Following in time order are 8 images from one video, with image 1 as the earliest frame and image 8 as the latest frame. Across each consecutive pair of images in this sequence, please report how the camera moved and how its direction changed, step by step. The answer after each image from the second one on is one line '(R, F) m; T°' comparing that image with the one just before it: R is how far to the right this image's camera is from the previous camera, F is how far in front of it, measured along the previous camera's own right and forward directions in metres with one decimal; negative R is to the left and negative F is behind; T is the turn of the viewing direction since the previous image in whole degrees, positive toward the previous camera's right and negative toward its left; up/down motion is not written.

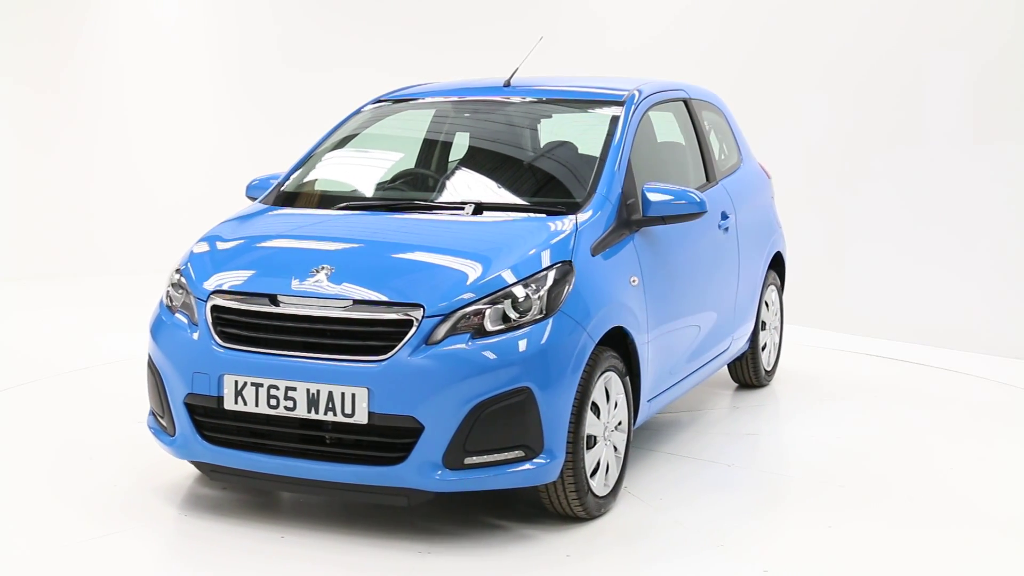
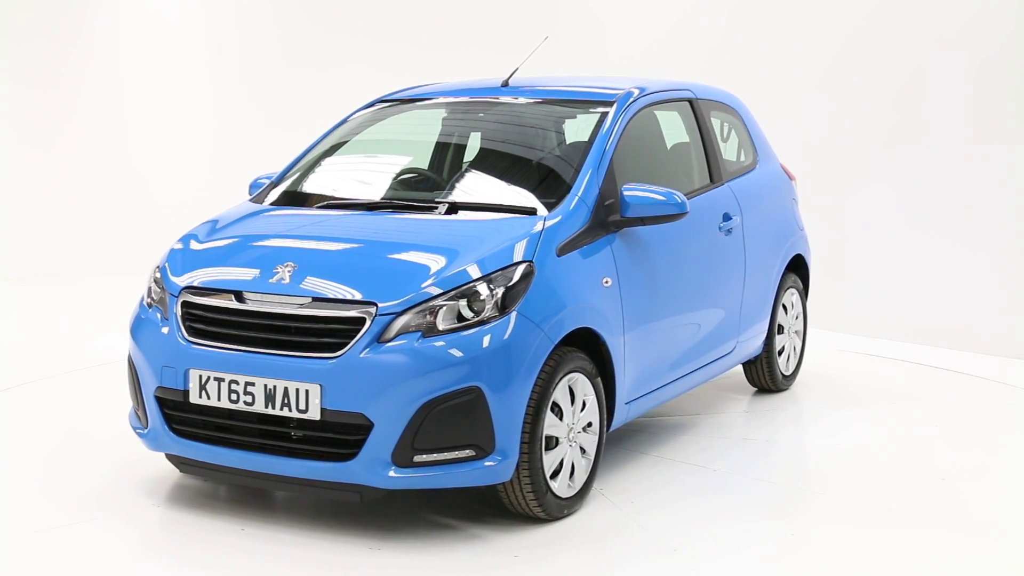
(-0.6, 0.0) m; +8°
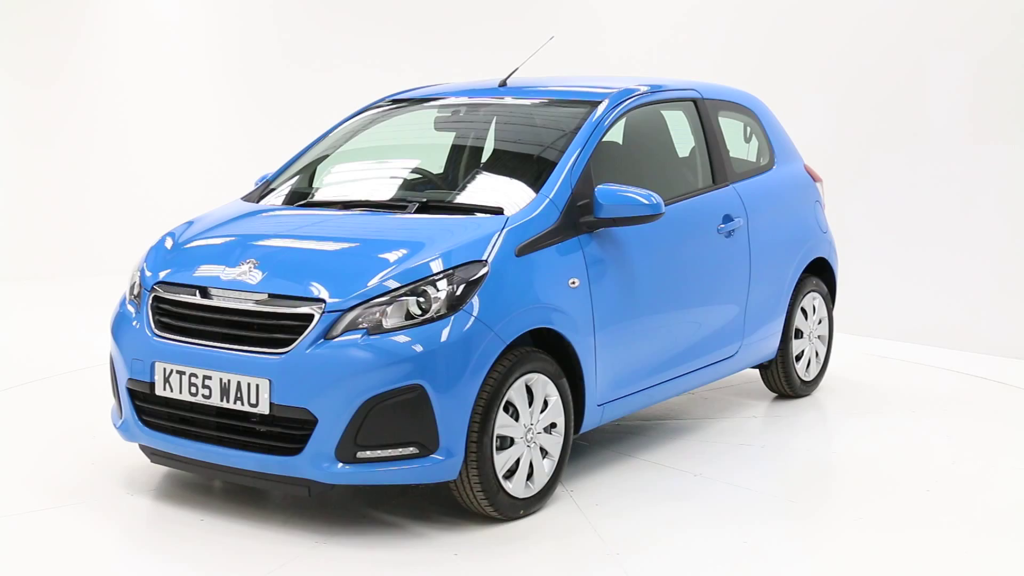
(+0.4, 0.0) m; -5°
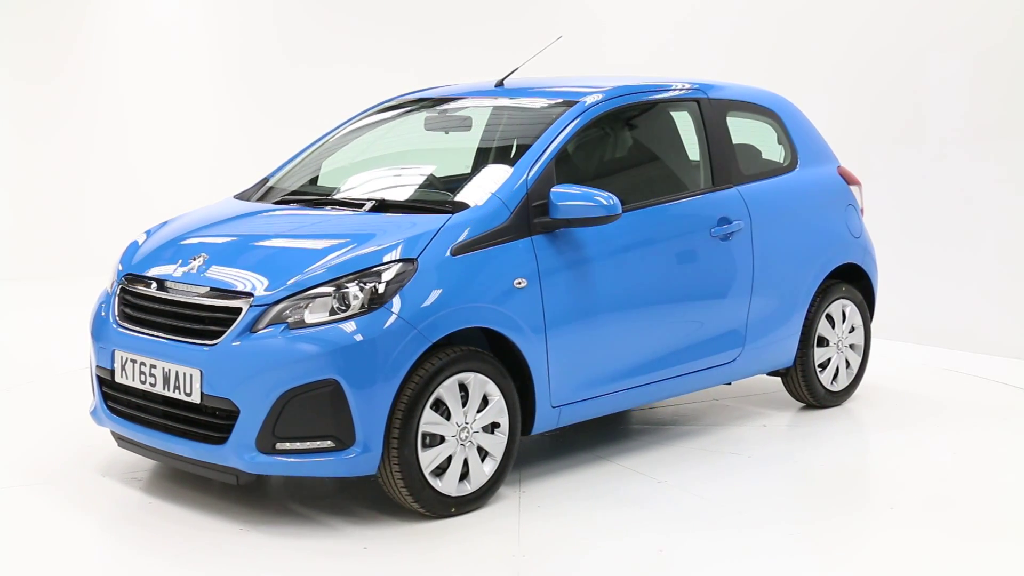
(+0.6, 0.0) m; -8°
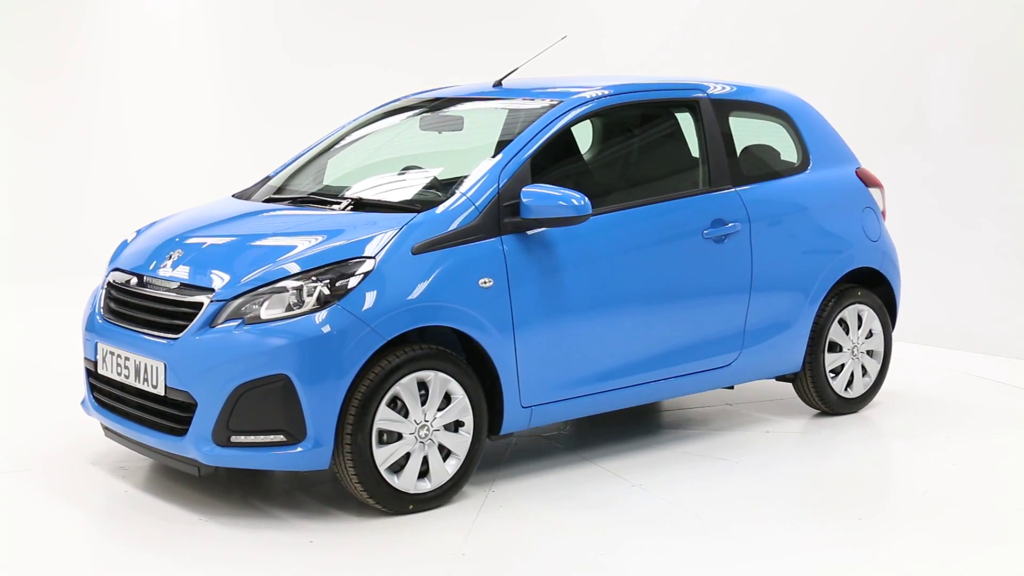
(+0.4, 0.0) m; -5°
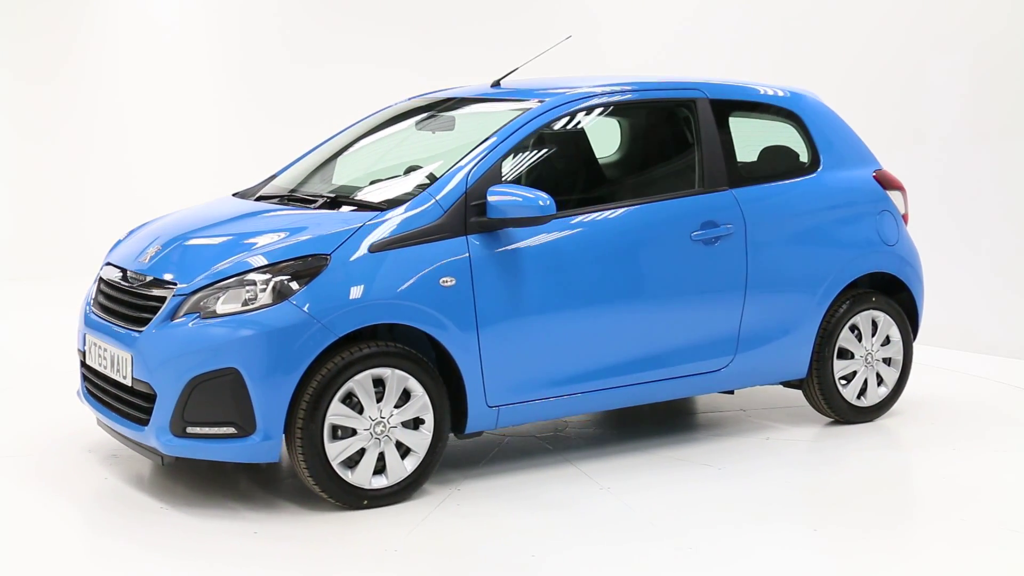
(+0.4, 0.0) m; -5°
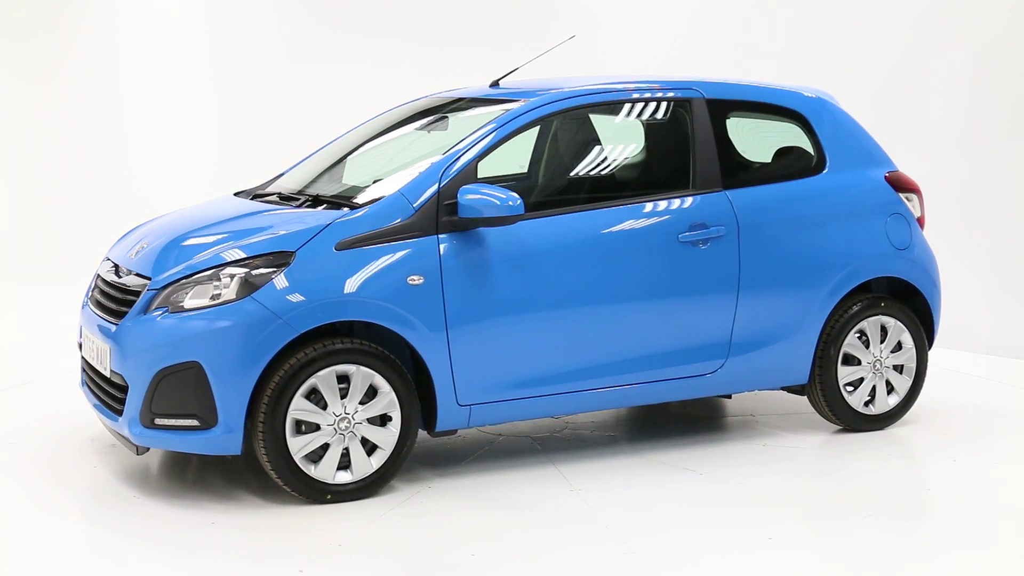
(+0.4, 0.0) m; -5°
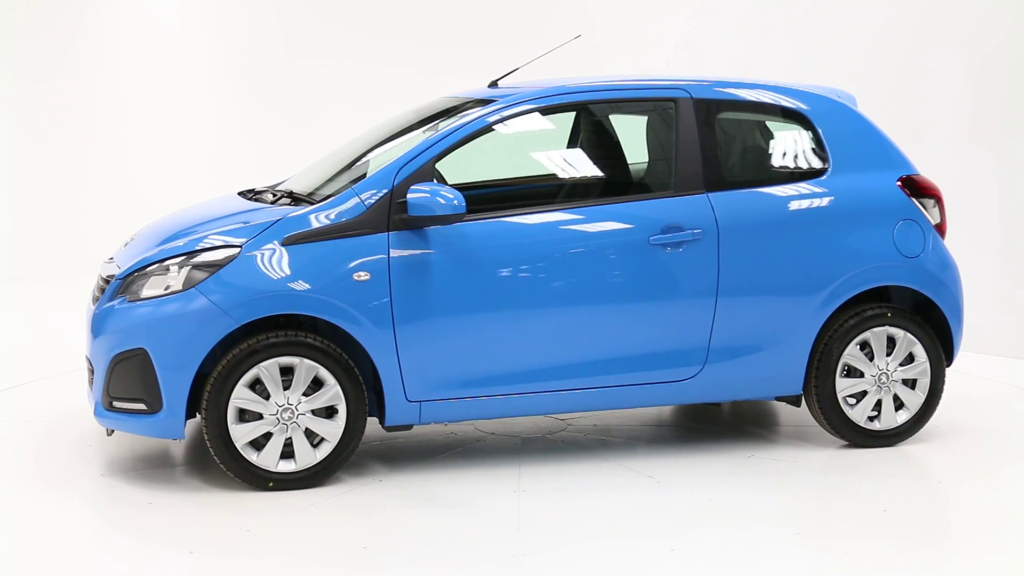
(+0.7, 0.0) m; -8°
